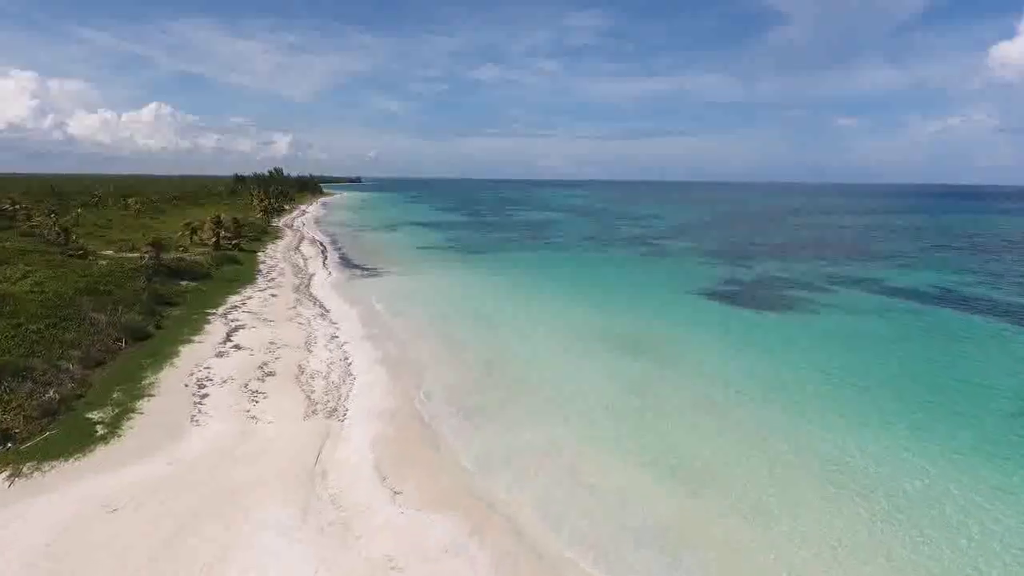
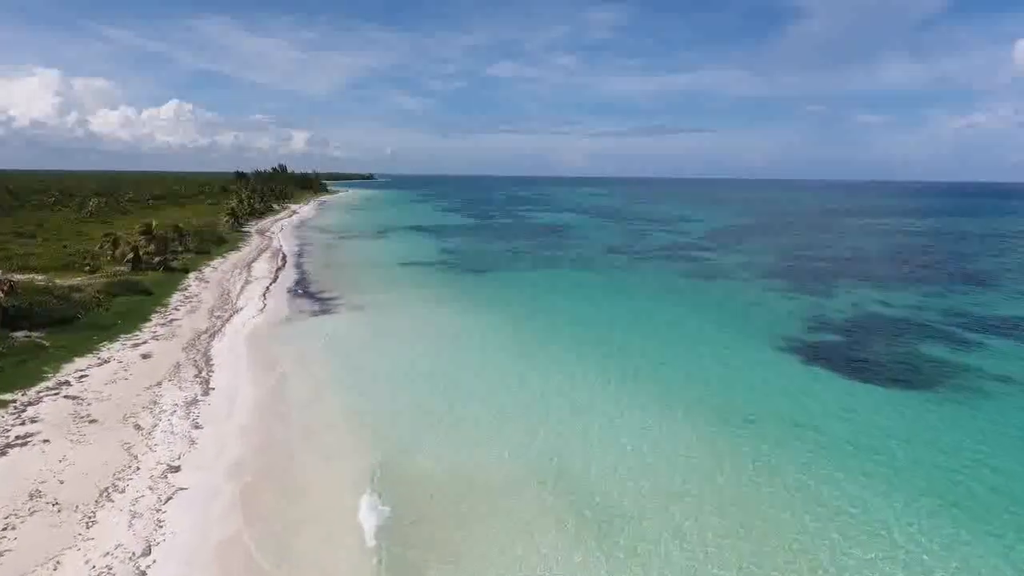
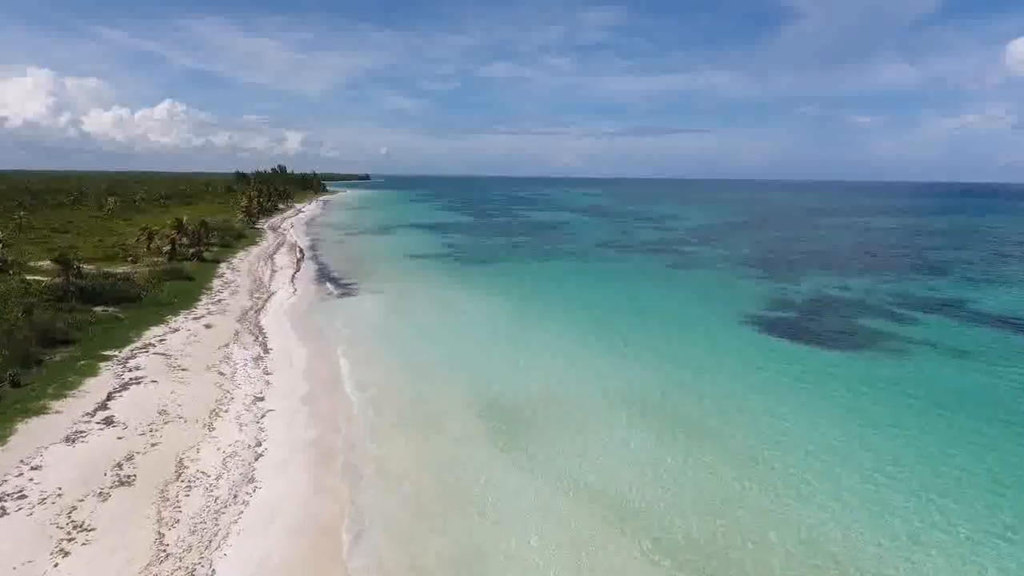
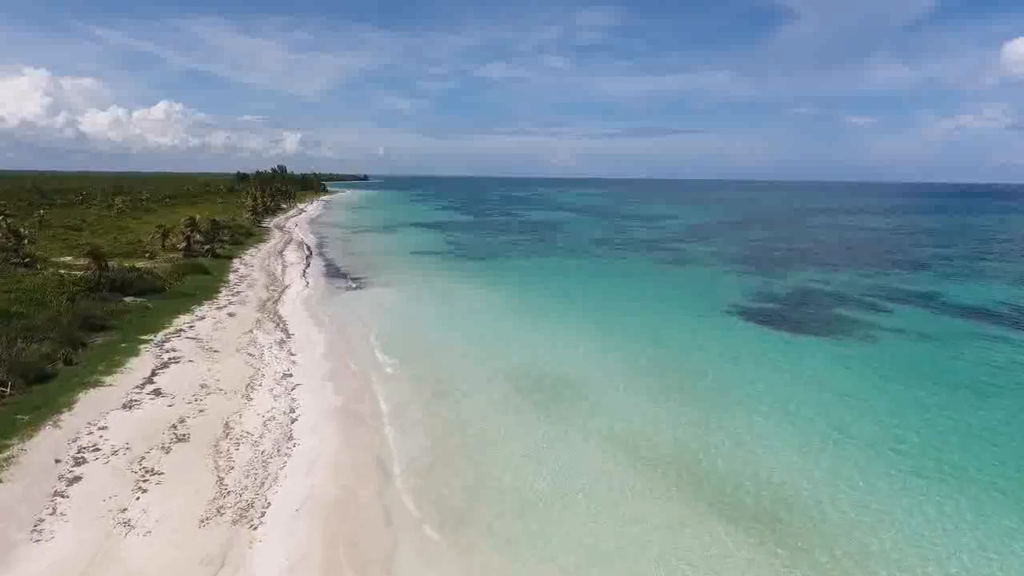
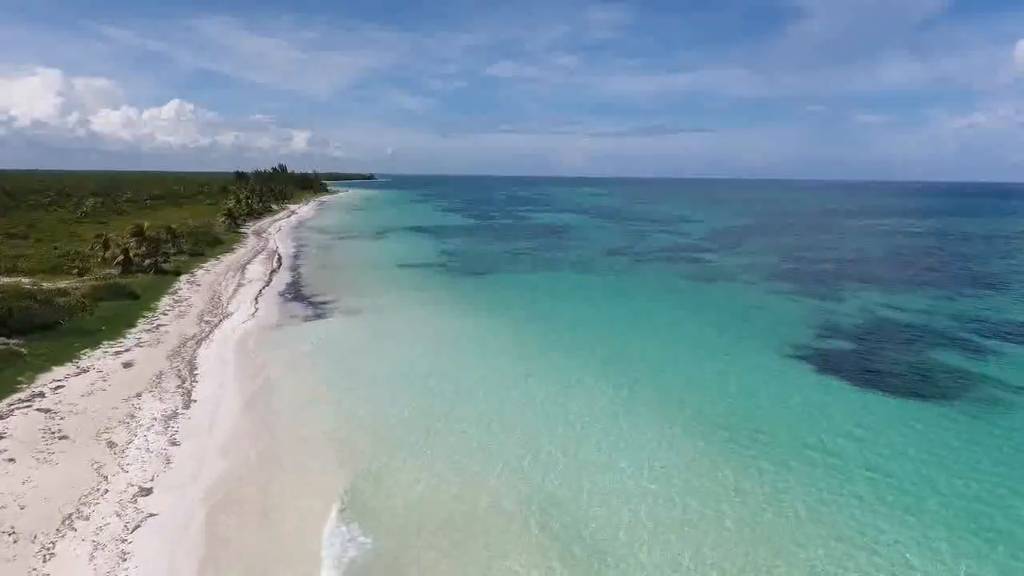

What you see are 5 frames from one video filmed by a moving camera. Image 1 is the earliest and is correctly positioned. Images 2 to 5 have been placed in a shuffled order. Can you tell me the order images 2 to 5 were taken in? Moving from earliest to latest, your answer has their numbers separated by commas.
4, 3, 2, 5
